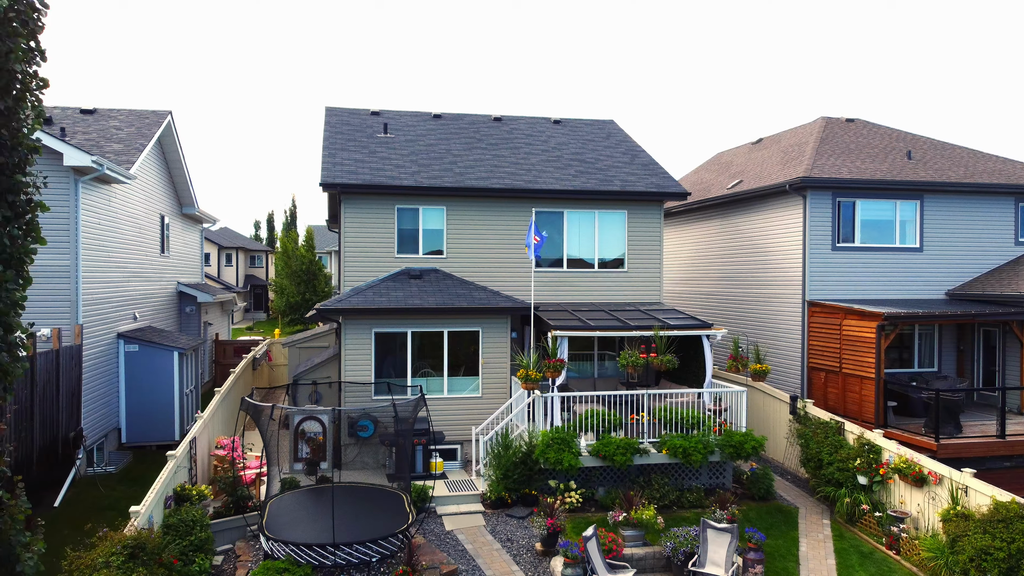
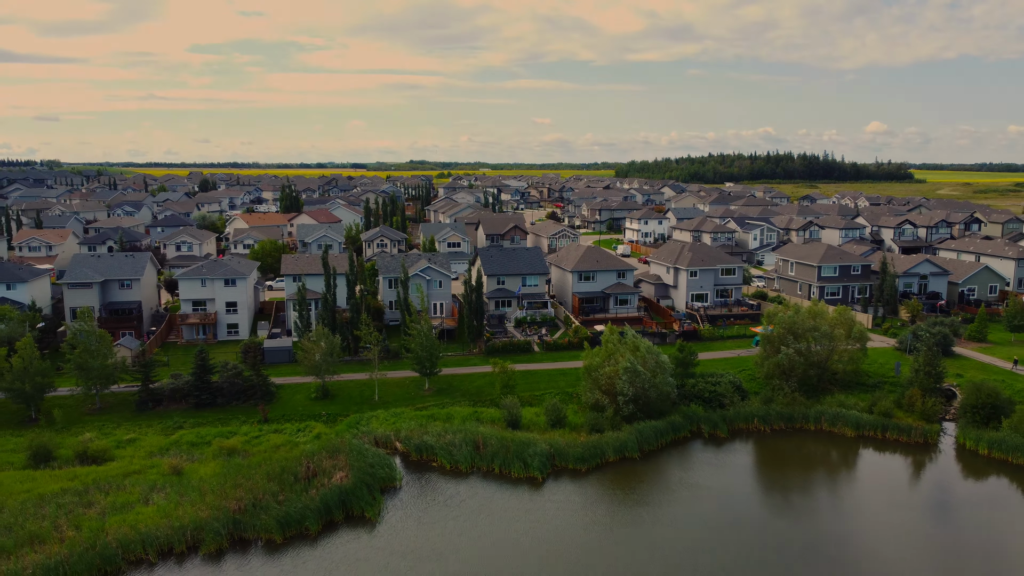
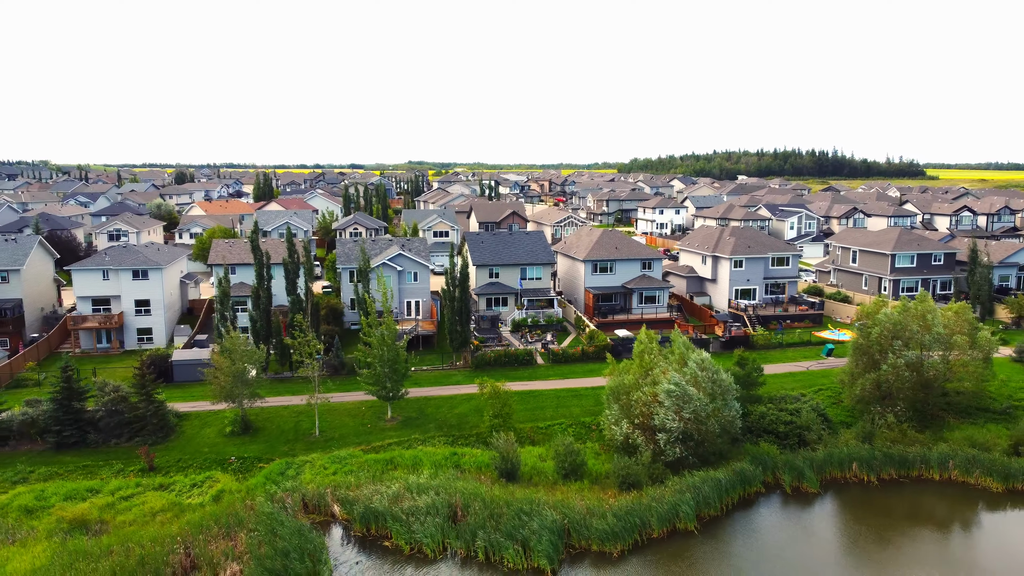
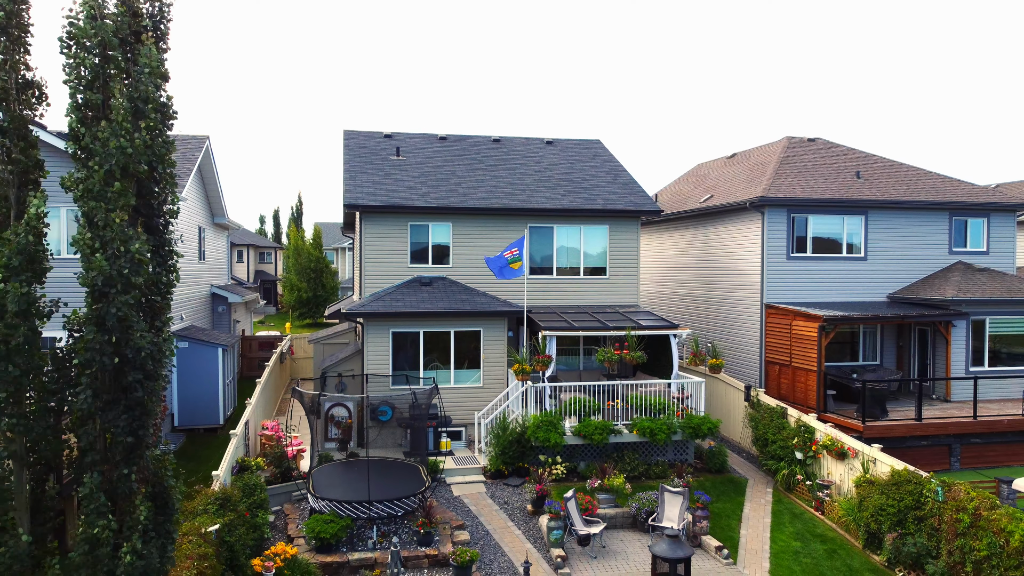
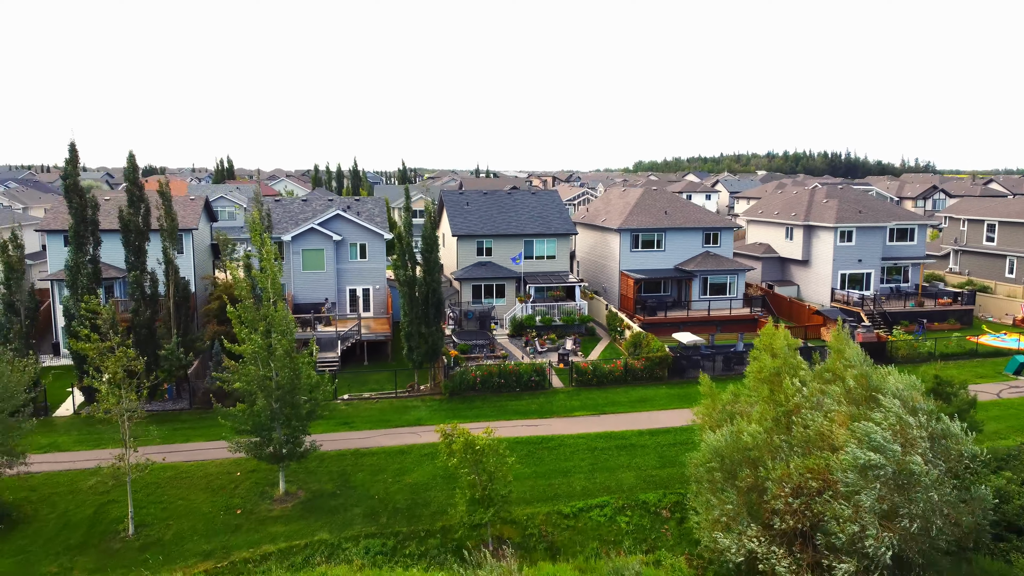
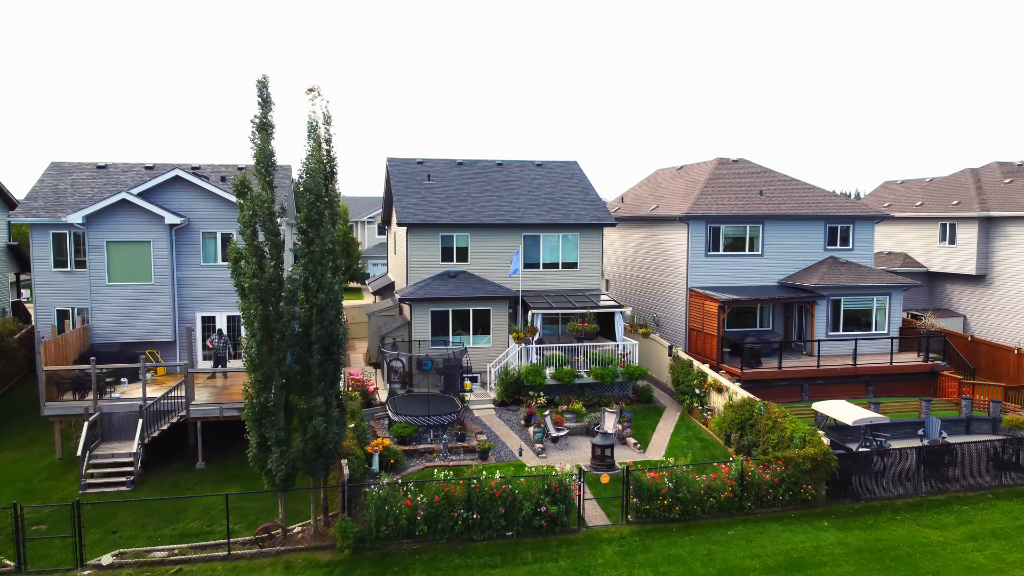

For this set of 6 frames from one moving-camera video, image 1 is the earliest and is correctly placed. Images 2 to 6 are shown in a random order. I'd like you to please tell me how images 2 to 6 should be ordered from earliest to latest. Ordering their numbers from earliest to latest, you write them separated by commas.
4, 6, 5, 3, 2
